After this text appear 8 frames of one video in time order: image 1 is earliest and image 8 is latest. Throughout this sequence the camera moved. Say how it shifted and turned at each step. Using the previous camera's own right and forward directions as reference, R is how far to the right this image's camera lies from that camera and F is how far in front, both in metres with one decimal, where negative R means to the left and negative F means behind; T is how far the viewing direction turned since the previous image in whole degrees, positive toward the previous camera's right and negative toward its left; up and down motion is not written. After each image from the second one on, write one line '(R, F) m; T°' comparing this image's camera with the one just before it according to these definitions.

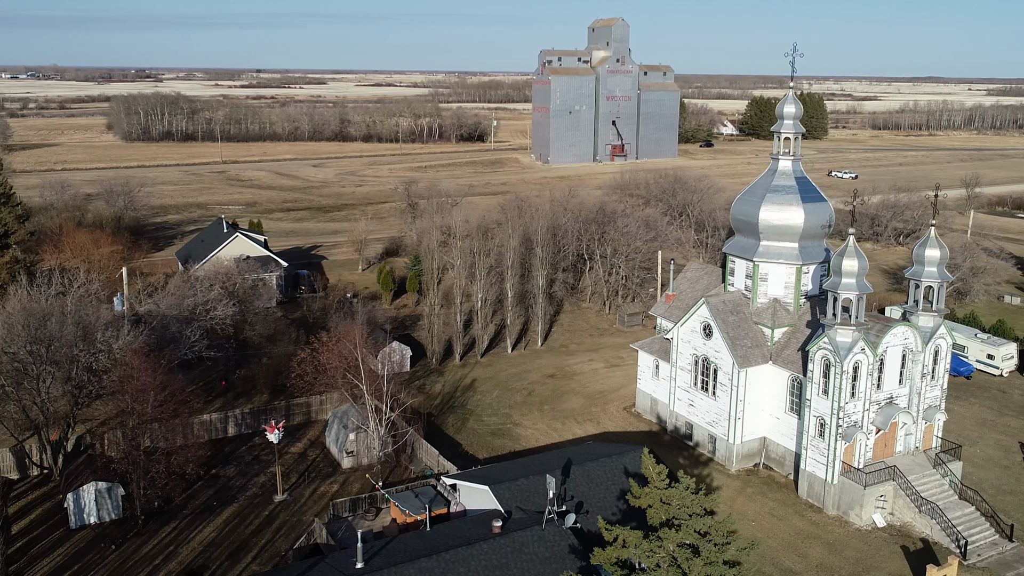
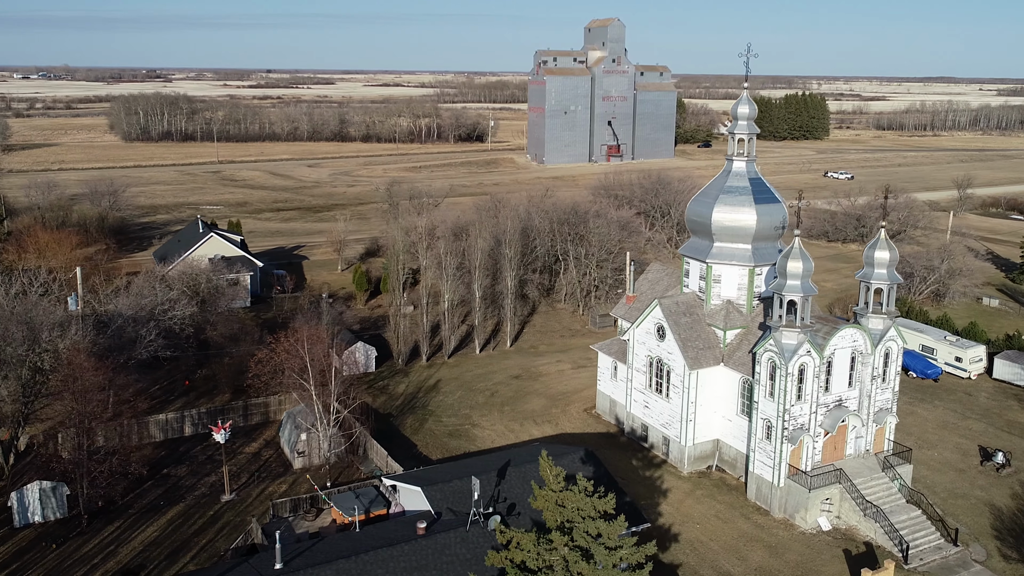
(+2.3, 0.0) m; -1°
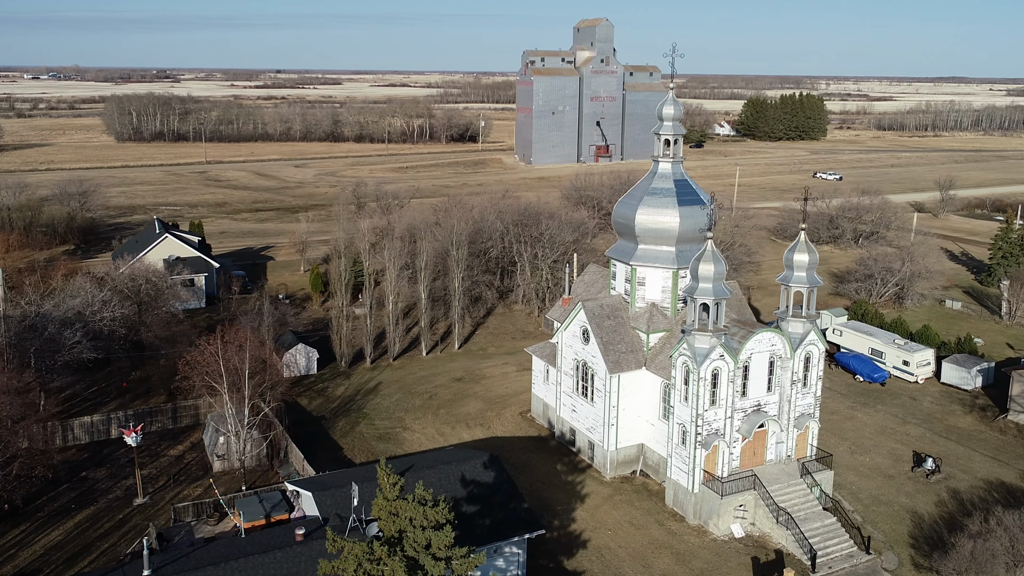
(+3.5, +0.4) m; -1°
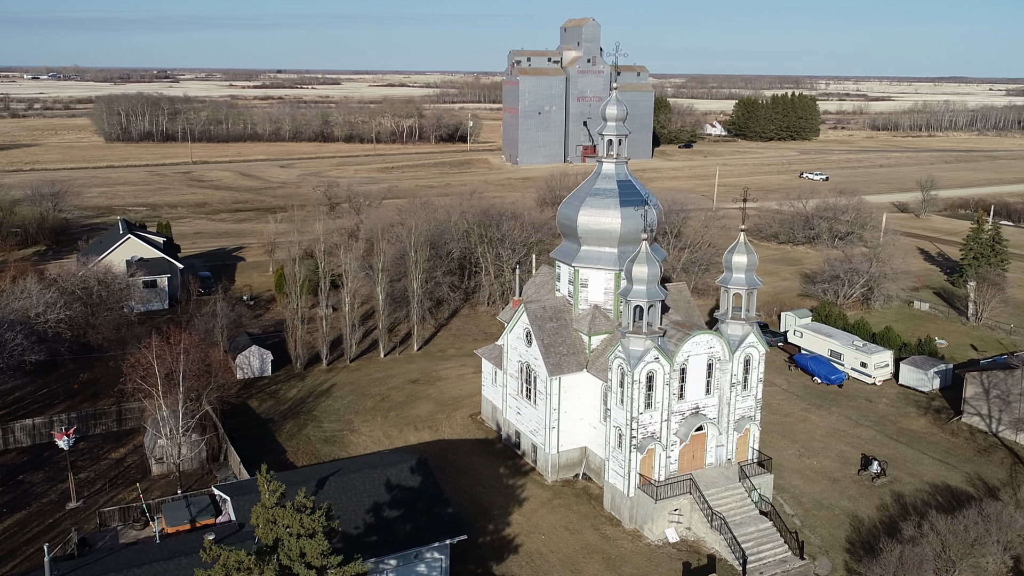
(+2.4, +0.3) m; 0°
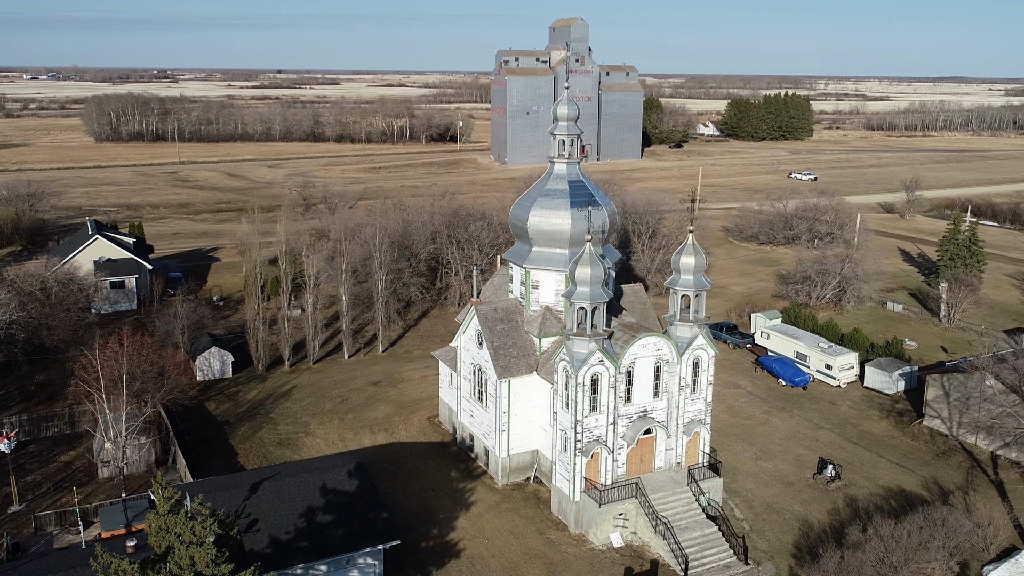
(+2.0, +0.3) m; 0°
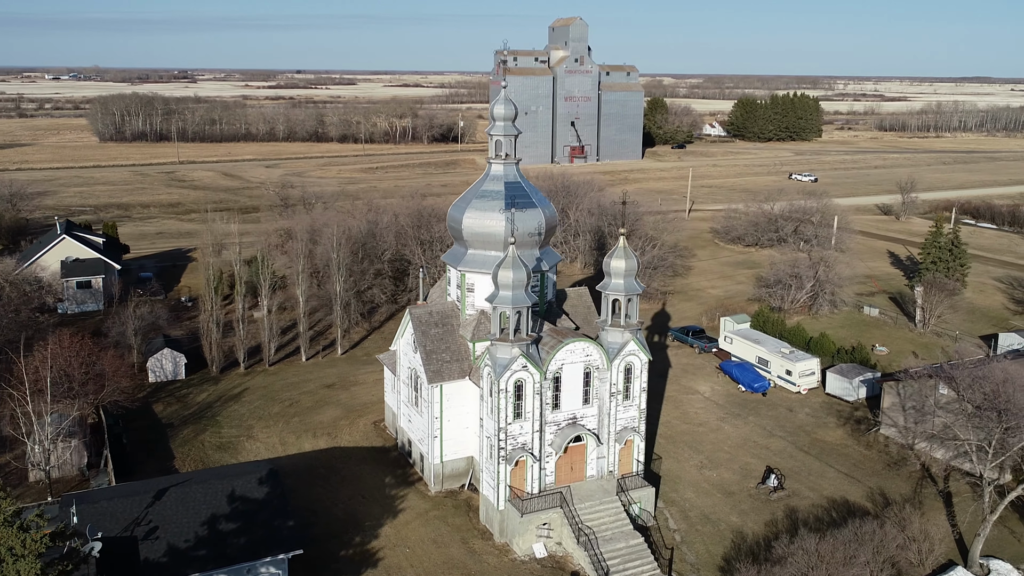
(+3.2, +0.7) m; -1°
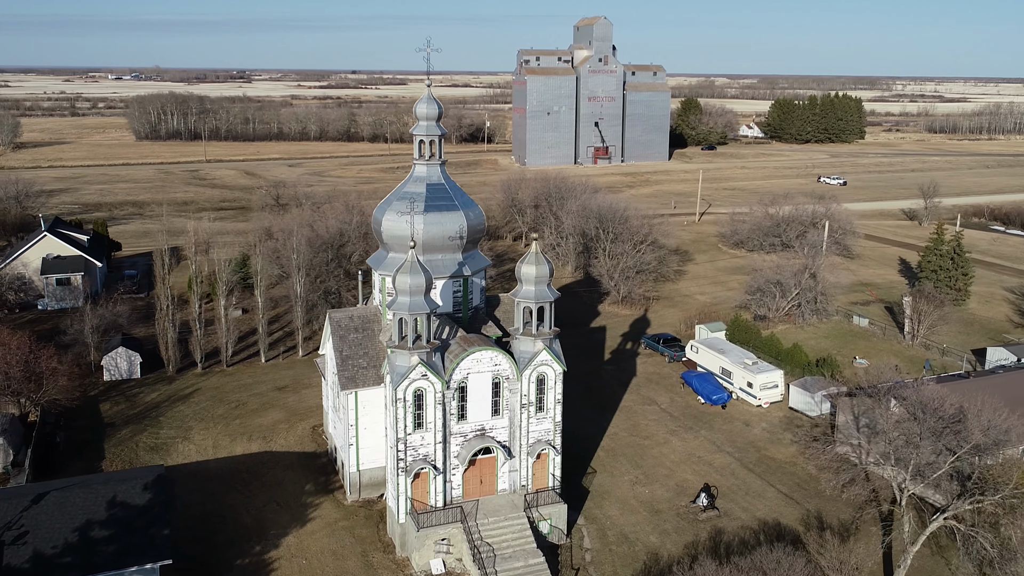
(+4.8, +1.2) m; -3°
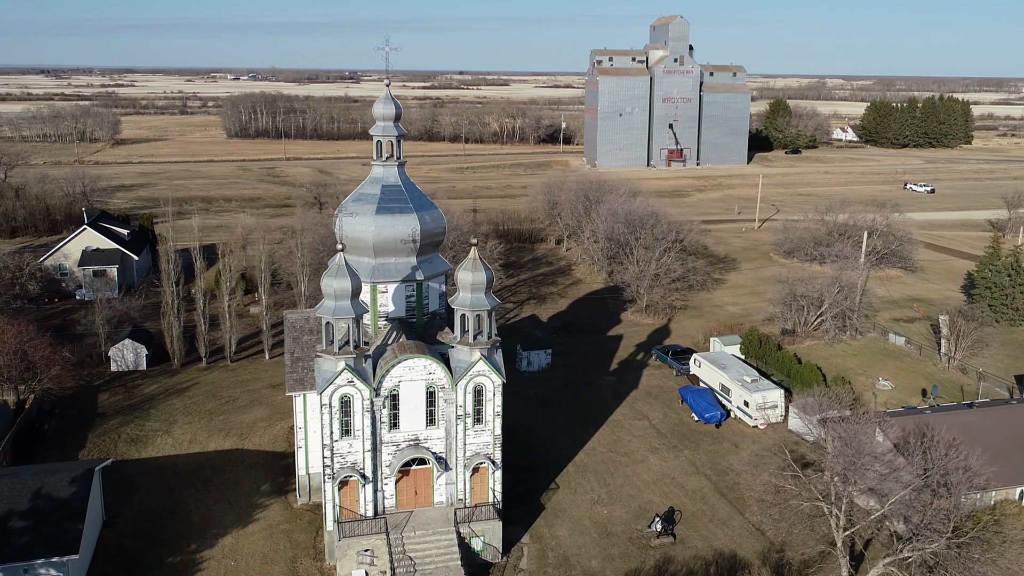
(+5.2, +1.4) m; -7°
